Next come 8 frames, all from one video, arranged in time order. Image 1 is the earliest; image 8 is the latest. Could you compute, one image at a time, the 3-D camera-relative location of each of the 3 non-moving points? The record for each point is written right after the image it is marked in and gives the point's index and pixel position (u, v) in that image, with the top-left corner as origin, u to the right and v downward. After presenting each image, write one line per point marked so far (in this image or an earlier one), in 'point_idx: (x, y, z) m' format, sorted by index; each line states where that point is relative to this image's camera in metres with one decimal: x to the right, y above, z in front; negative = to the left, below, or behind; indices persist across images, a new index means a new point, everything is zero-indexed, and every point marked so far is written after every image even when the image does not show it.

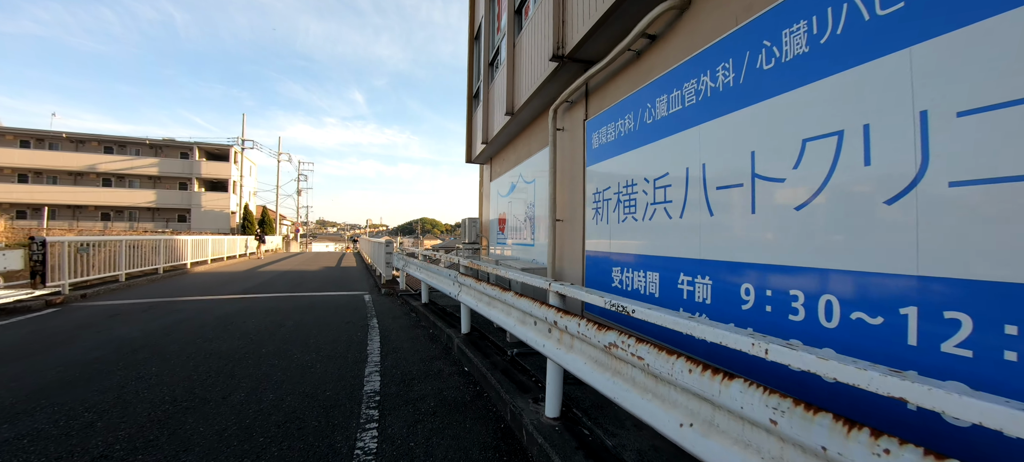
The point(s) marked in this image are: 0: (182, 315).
0: (-5.4, -1.4, +6.2) m
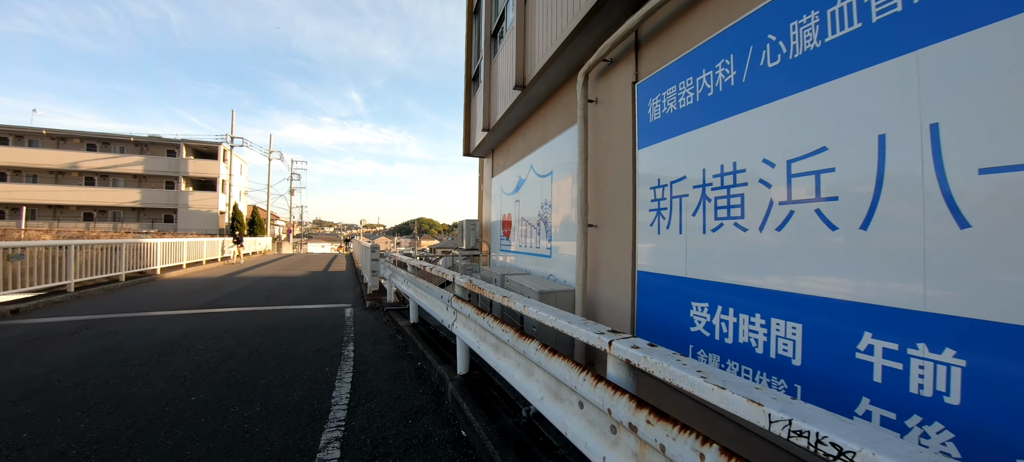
0: (-5.3, -1.5, +5.0) m
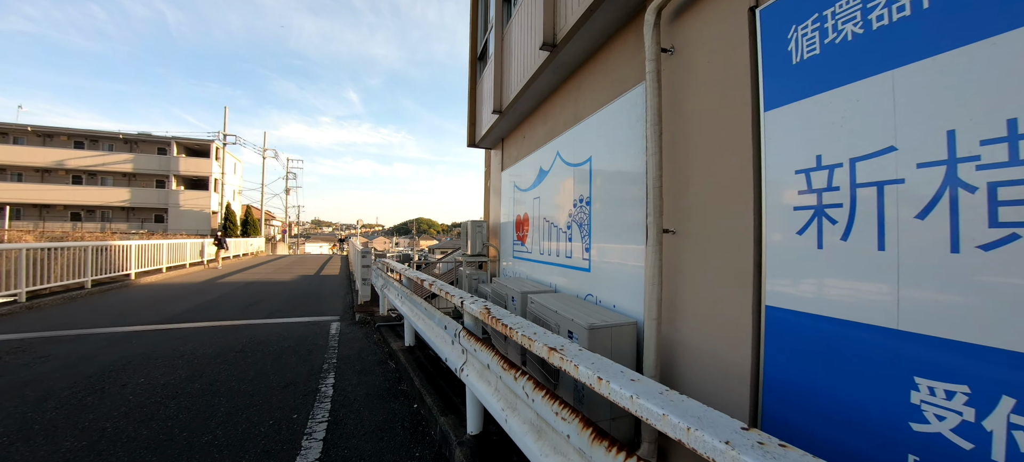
0: (-5.2, -1.5, +4.1) m
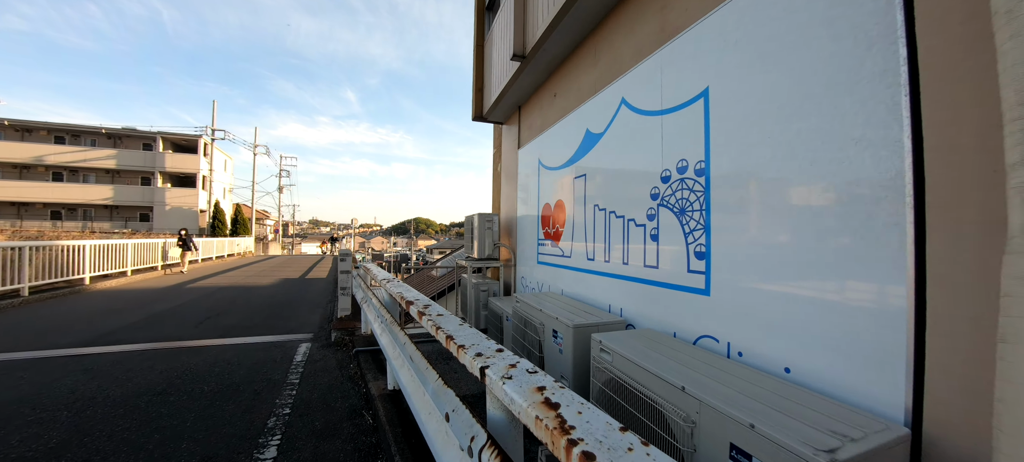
0: (-4.9, -1.5, +2.9) m
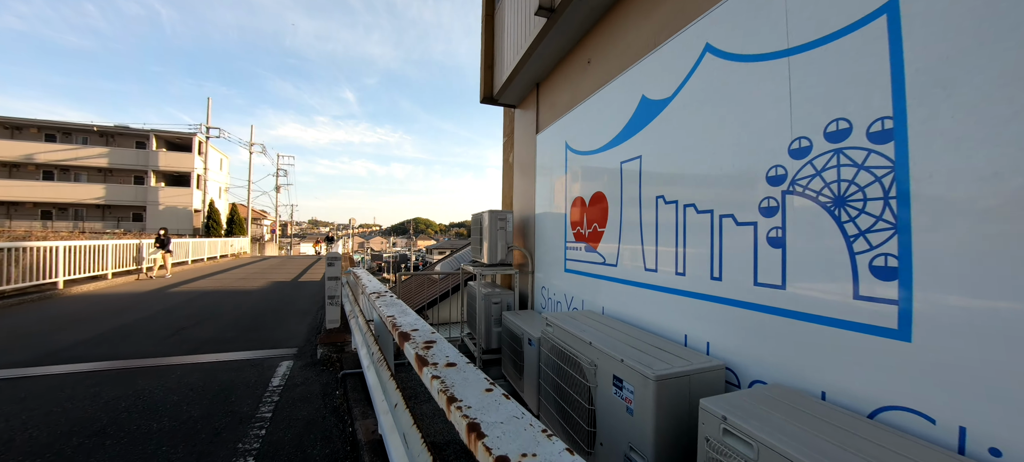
0: (-4.8, -1.5, +2.2) m
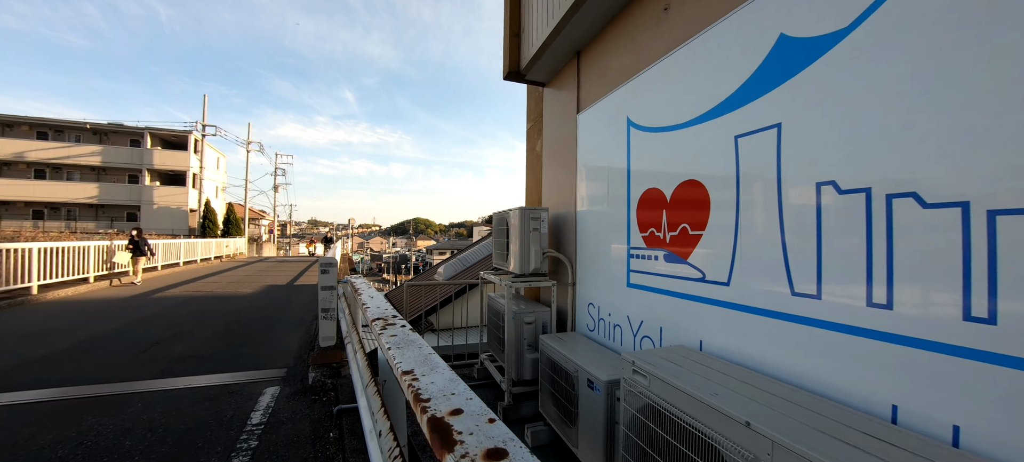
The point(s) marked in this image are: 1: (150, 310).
0: (-4.5, -1.5, +1.6) m
1: (-6.8, -1.5, +6.9) m
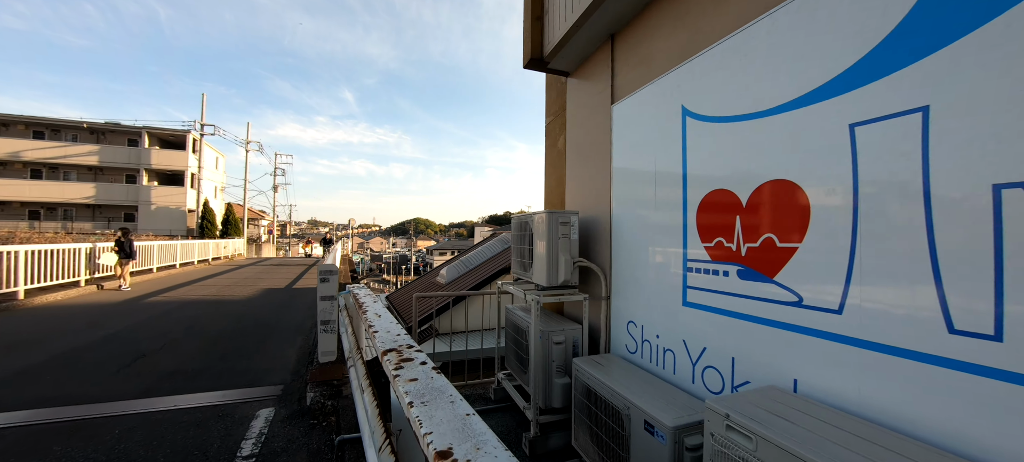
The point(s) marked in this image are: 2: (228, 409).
0: (-4.4, -1.5, +1.3) m
1: (-6.6, -1.5, +6.6) m
2: (-2.2, -1.4, +2.9) m
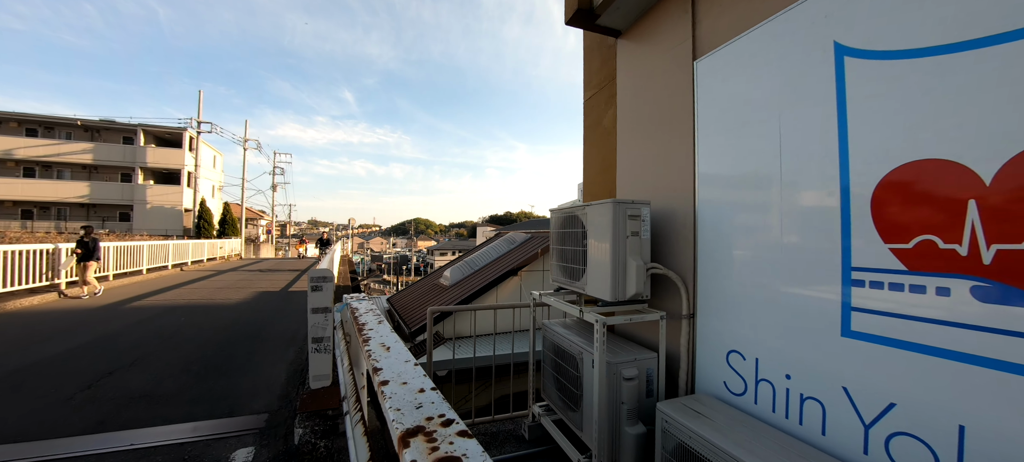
0: (-4.2, -1.5, +0.8) m
1: (-6.4, -1.5, +6.1) m
2: (-2.0, -1.4, +2.4) m
